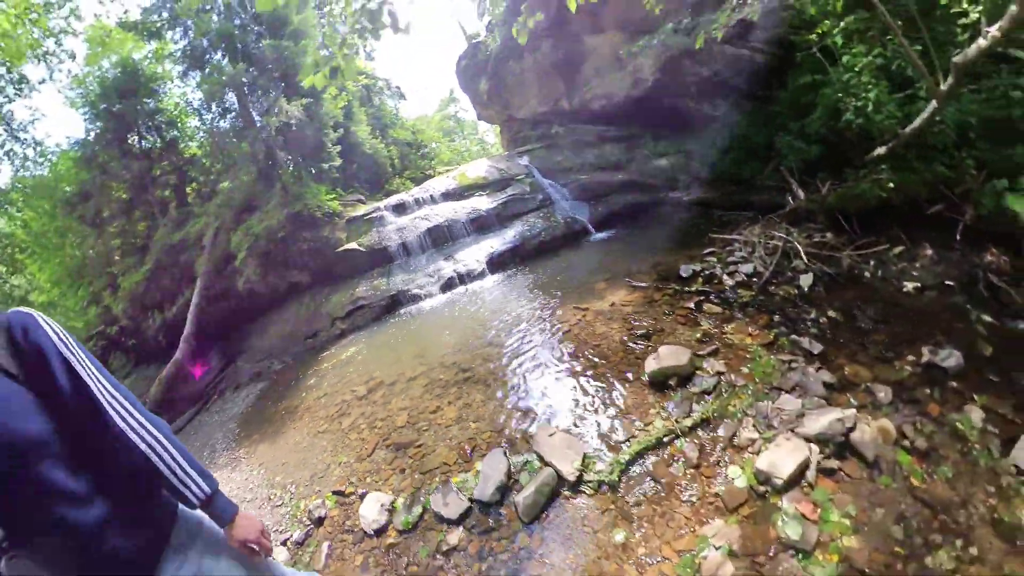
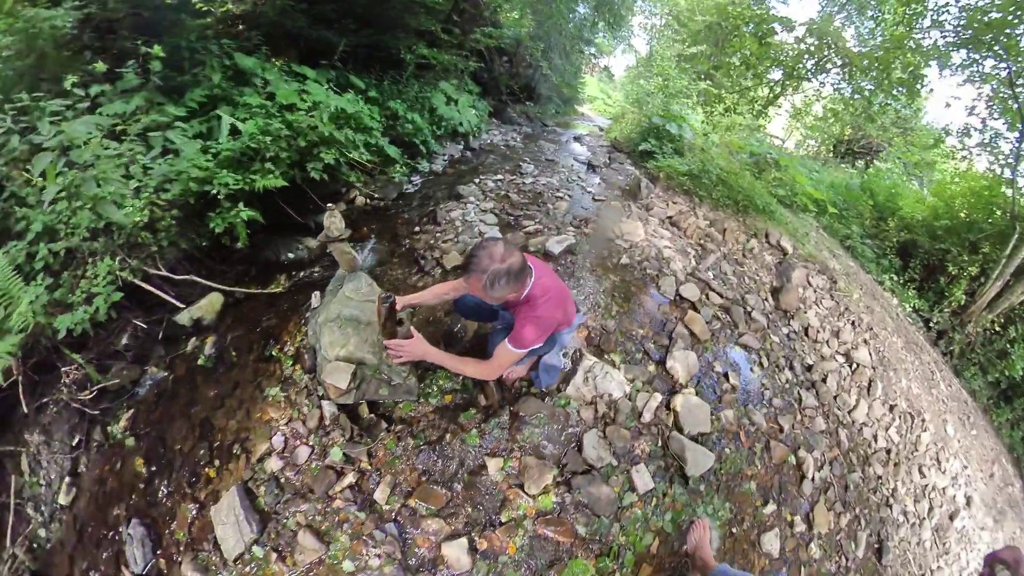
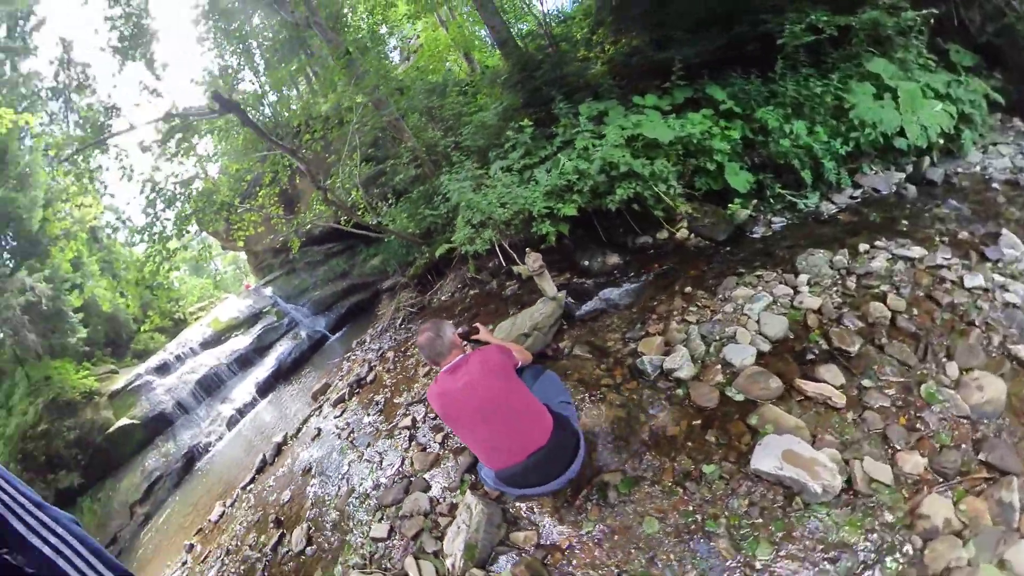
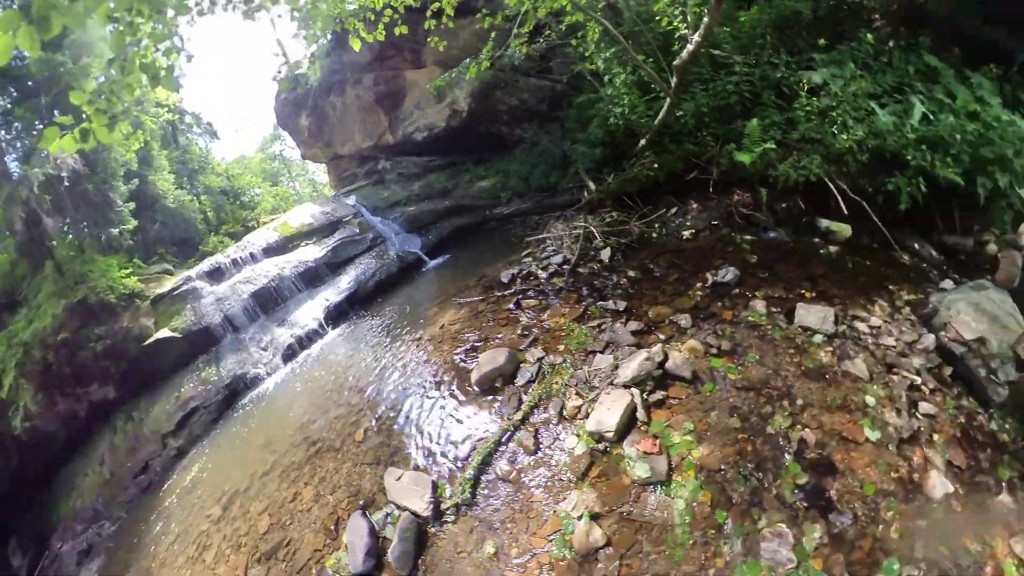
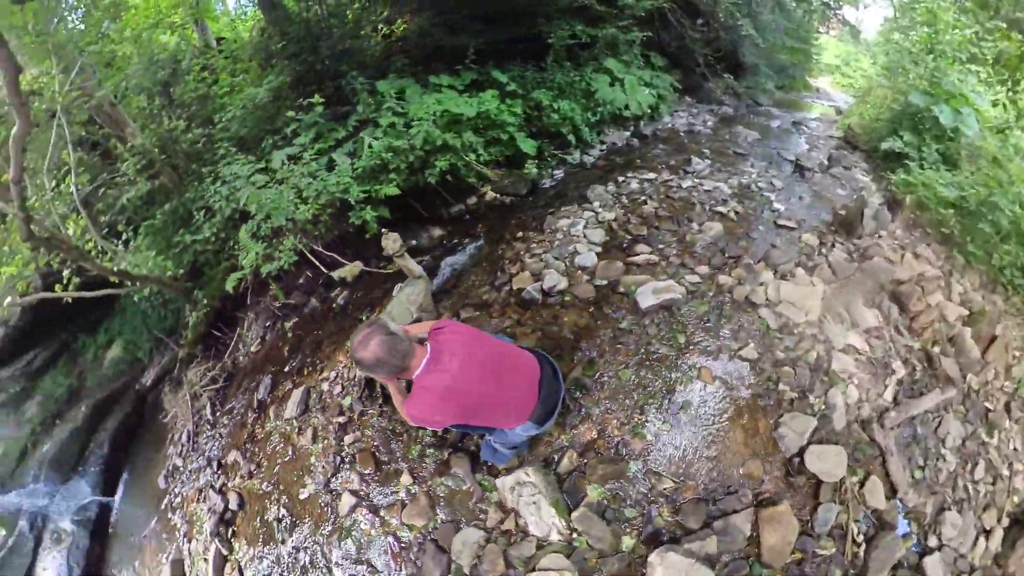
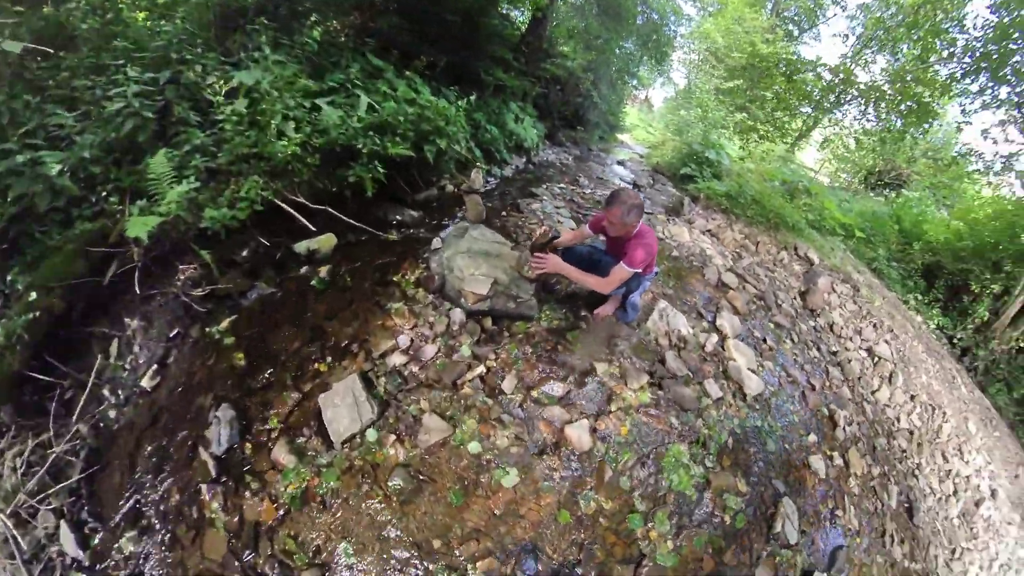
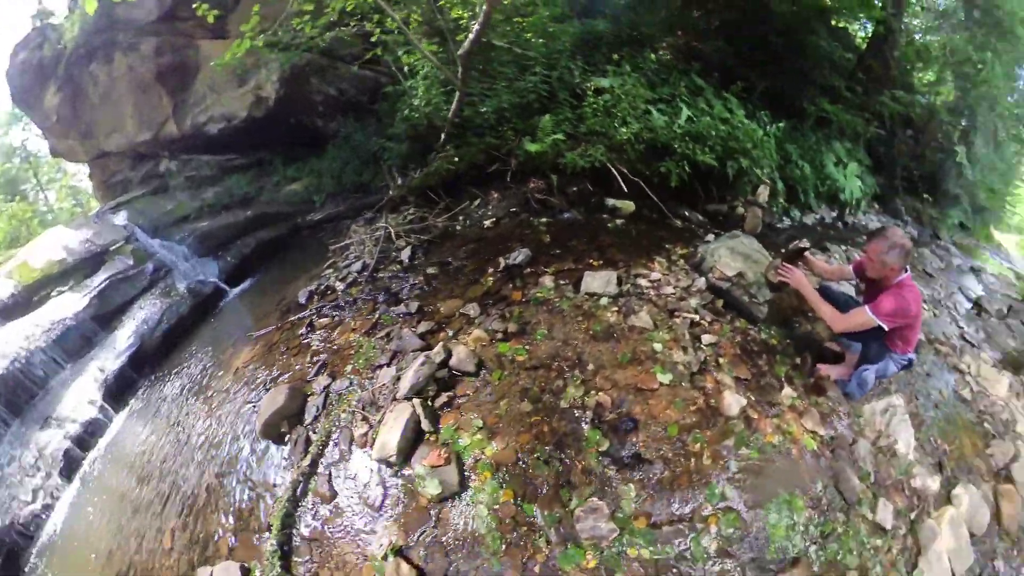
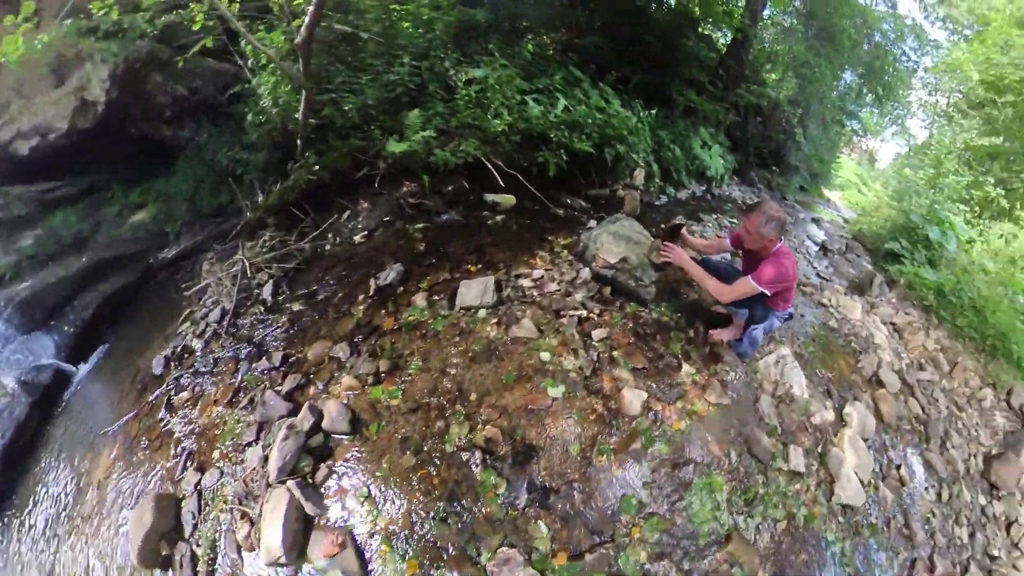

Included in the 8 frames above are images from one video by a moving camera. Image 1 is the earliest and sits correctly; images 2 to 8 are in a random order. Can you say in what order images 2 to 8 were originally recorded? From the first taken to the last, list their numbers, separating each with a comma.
4, 7, 8, 6, 2, 5, 3
